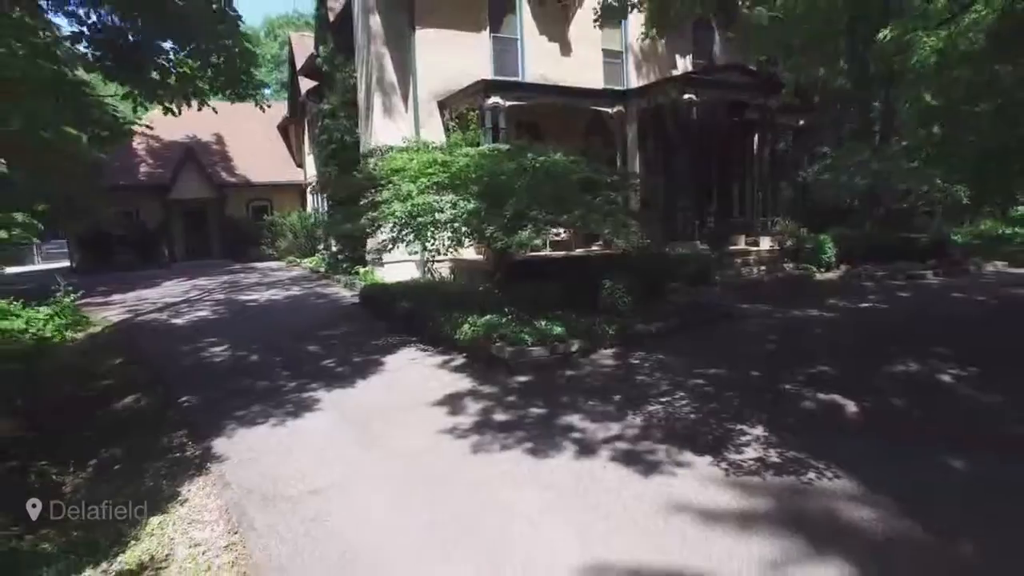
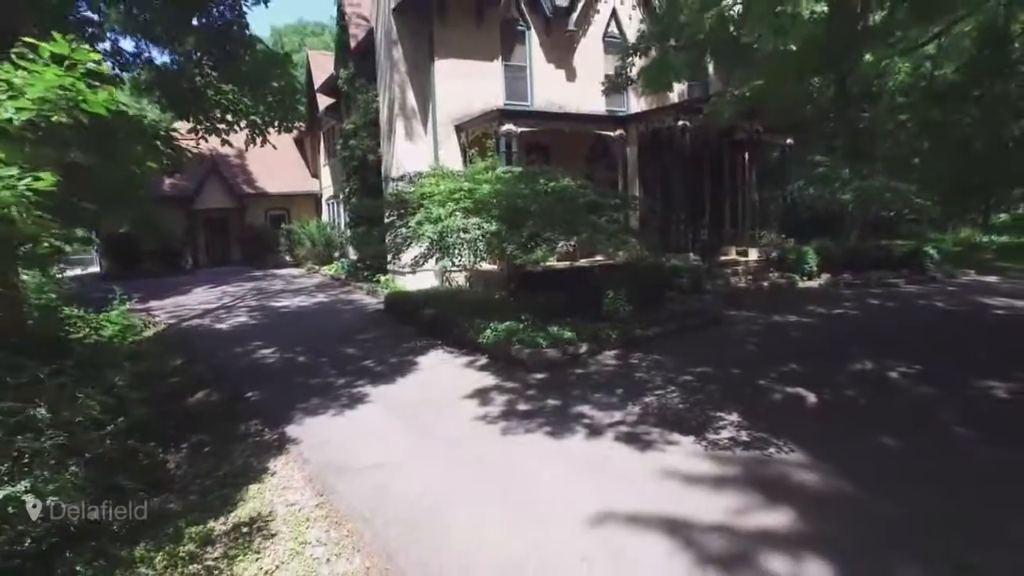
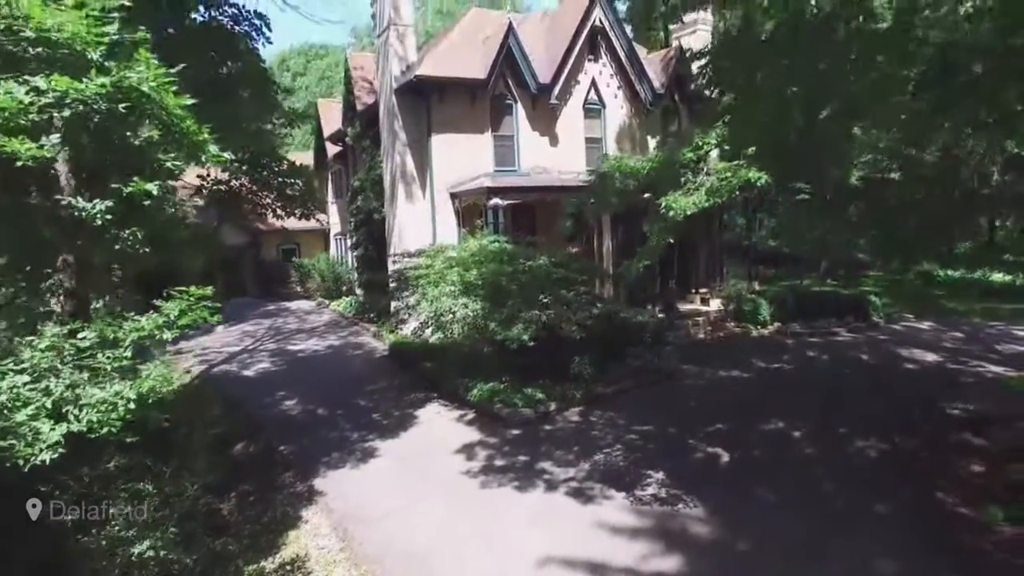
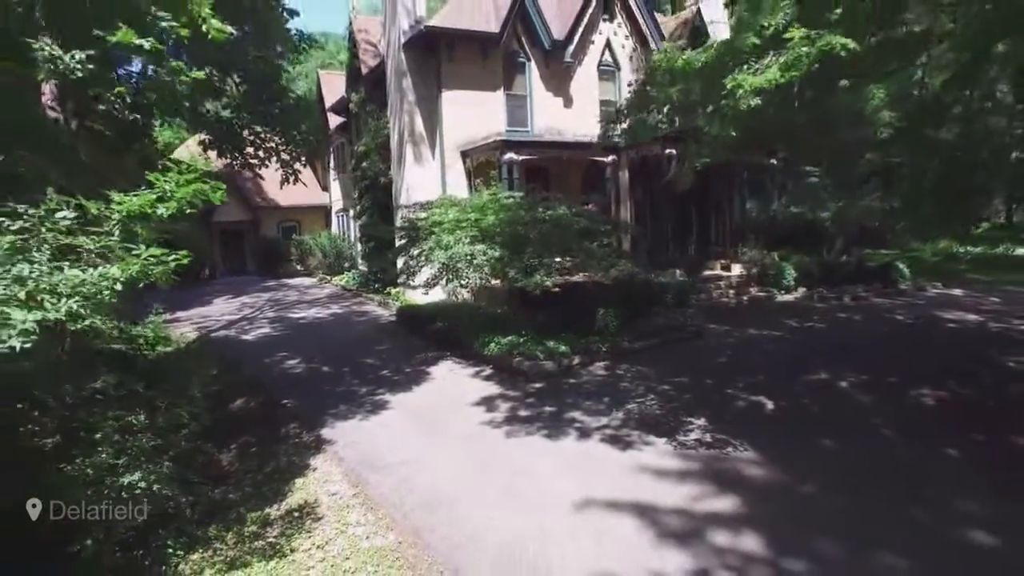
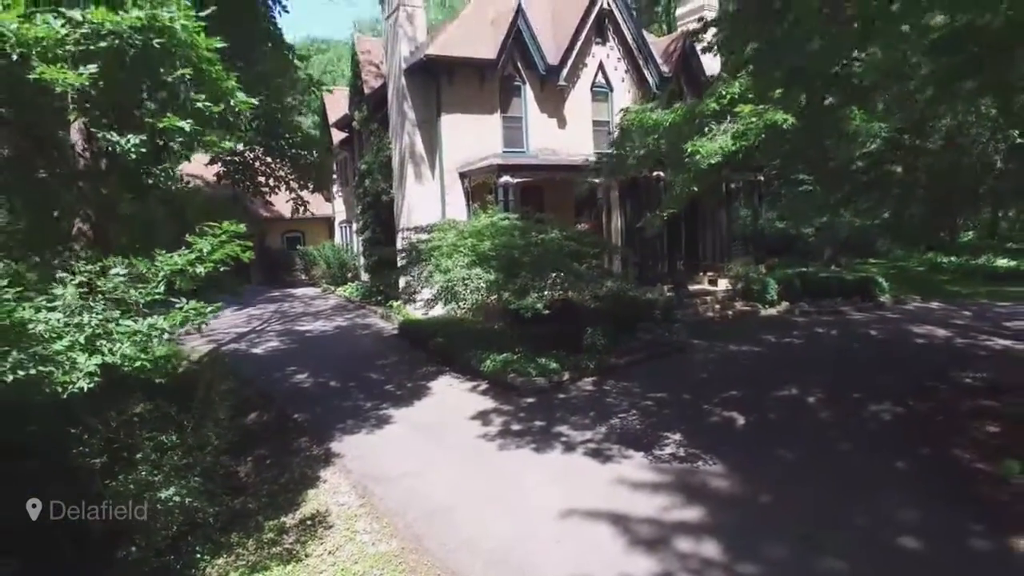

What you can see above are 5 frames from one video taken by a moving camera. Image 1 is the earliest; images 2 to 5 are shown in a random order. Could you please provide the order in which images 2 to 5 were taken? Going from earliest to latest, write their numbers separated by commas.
2, 4, 5, 3
